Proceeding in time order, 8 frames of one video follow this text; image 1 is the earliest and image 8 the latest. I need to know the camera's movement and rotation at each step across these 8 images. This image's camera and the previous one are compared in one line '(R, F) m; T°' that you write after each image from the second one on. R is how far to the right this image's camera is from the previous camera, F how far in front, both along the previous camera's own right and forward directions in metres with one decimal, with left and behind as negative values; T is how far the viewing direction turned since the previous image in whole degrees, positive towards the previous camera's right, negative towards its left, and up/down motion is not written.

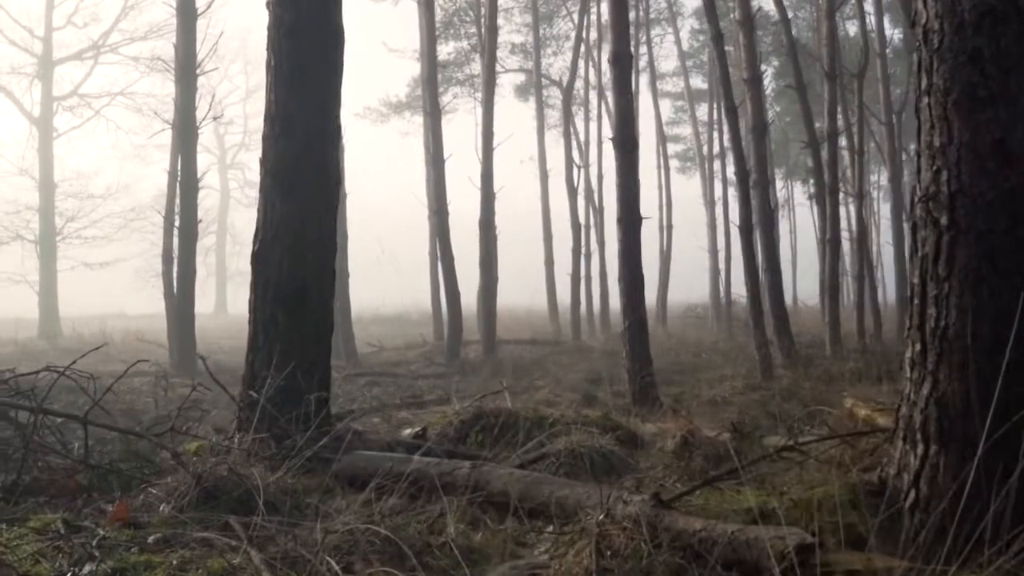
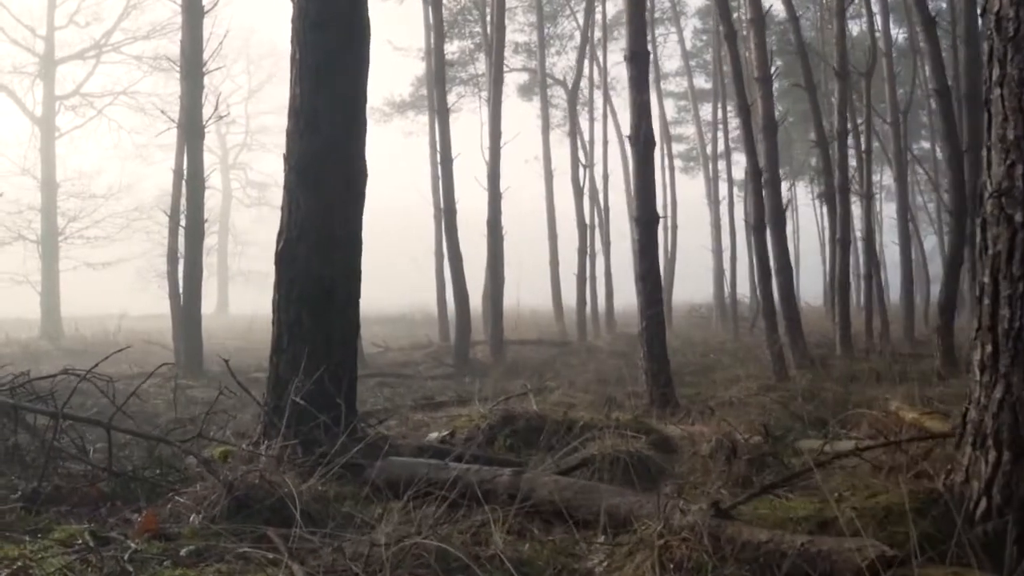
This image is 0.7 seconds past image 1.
(-0.2, +0.2) m; 0°
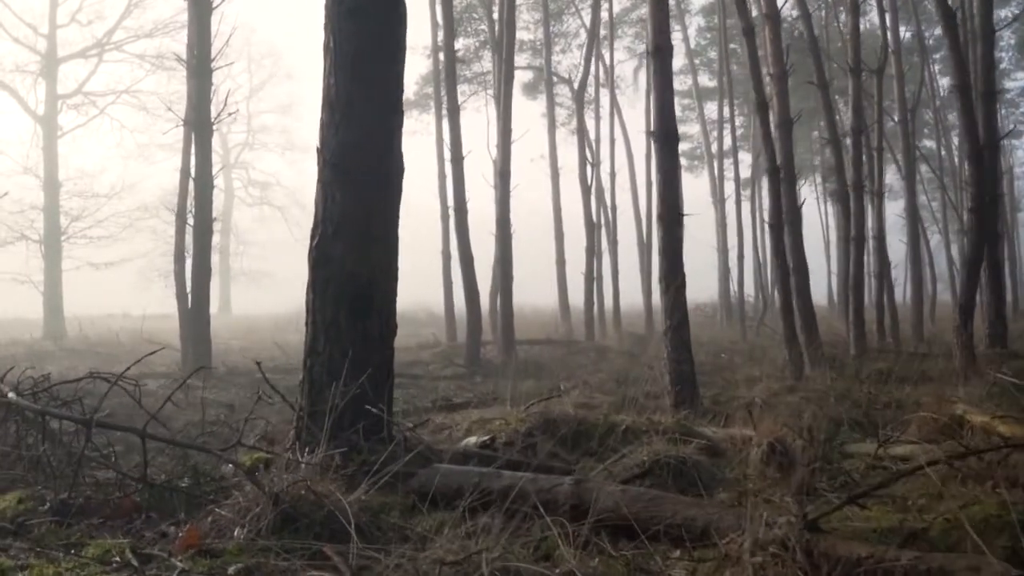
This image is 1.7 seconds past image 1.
(-0.2, +0.2) m; 0°
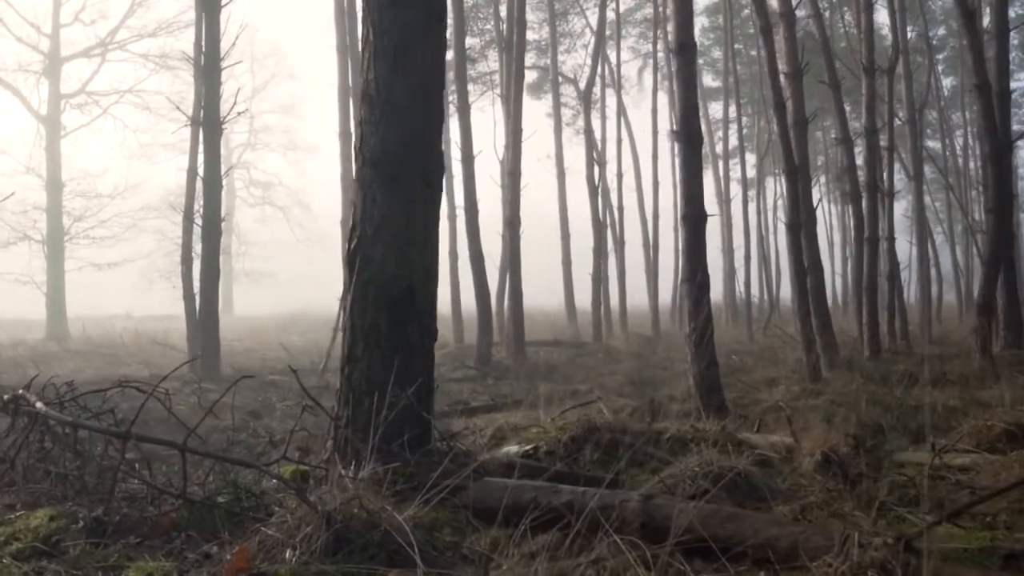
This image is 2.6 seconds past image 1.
(-0.2, +0.2) m; 0°
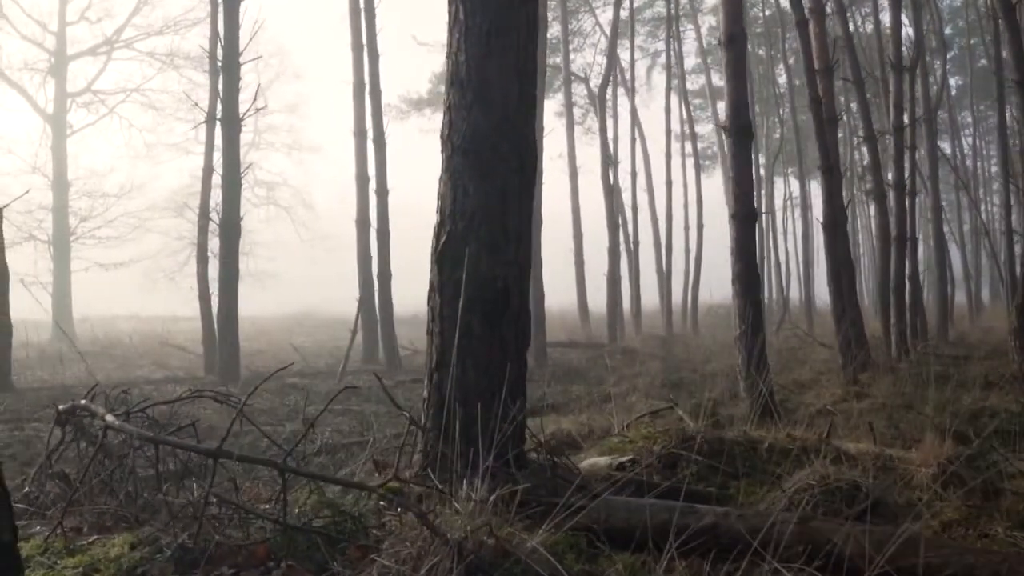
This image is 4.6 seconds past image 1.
(-0.5, +0.4) m; 0°
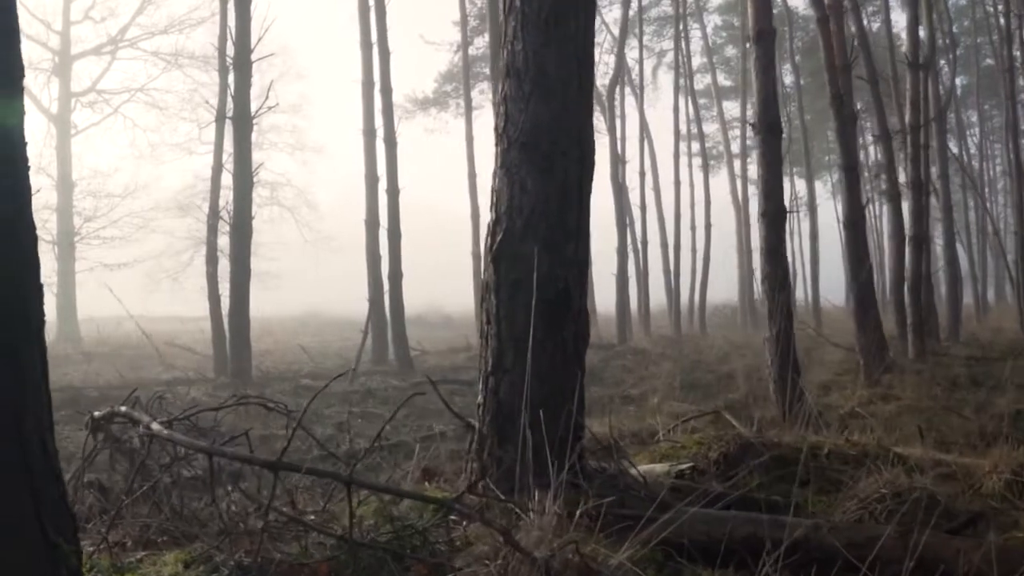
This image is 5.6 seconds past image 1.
(-0.3, +0.2) m; 0°
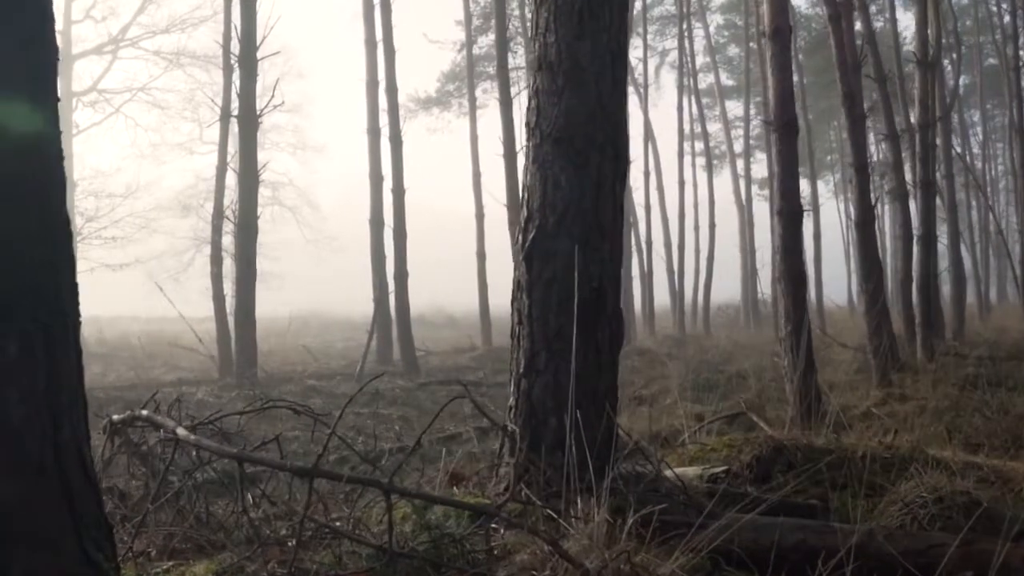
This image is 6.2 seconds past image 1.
(-0.1, +0.1) m; 0°
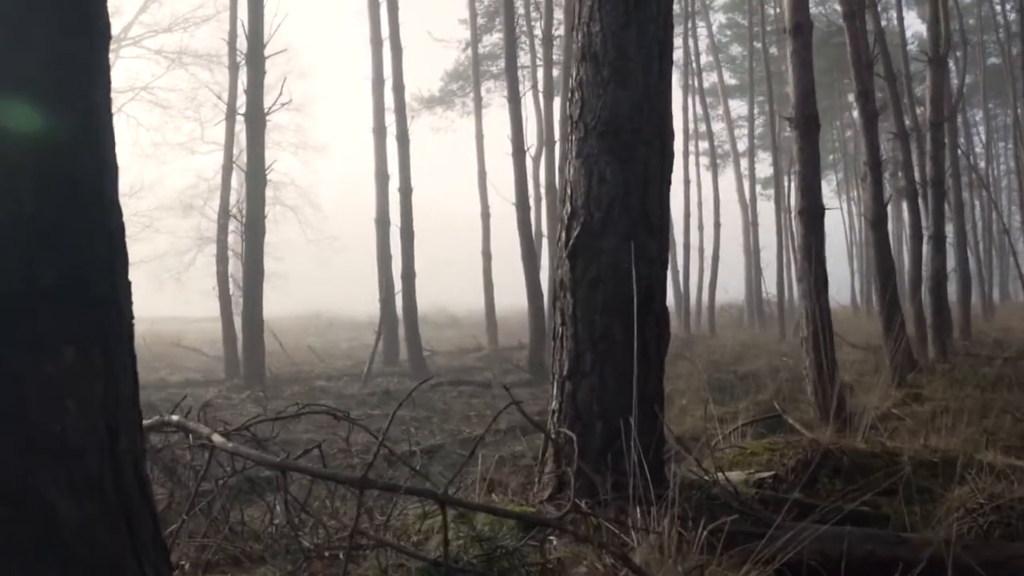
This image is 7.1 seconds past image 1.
(-0.2, +0.2) m; 0°
